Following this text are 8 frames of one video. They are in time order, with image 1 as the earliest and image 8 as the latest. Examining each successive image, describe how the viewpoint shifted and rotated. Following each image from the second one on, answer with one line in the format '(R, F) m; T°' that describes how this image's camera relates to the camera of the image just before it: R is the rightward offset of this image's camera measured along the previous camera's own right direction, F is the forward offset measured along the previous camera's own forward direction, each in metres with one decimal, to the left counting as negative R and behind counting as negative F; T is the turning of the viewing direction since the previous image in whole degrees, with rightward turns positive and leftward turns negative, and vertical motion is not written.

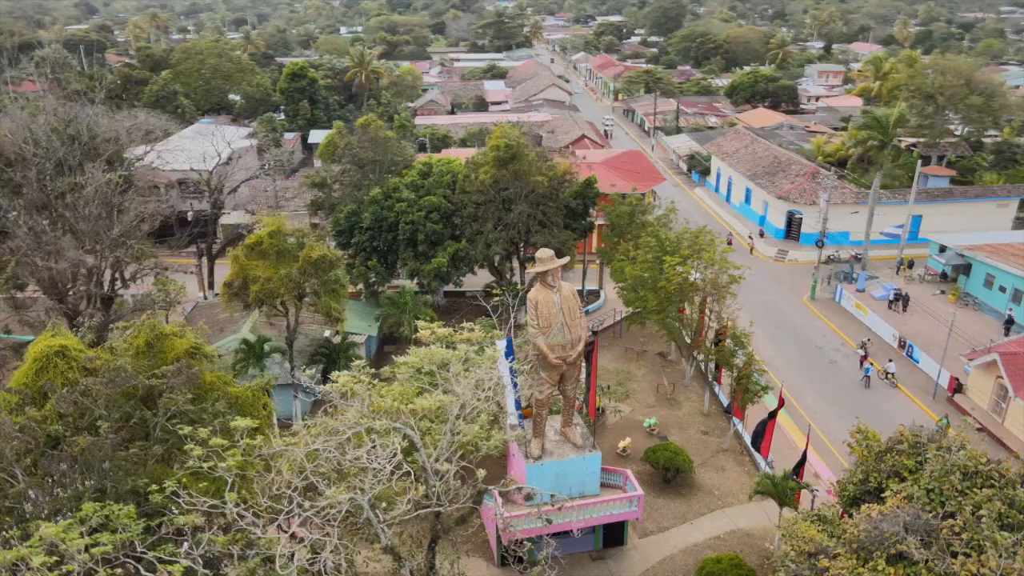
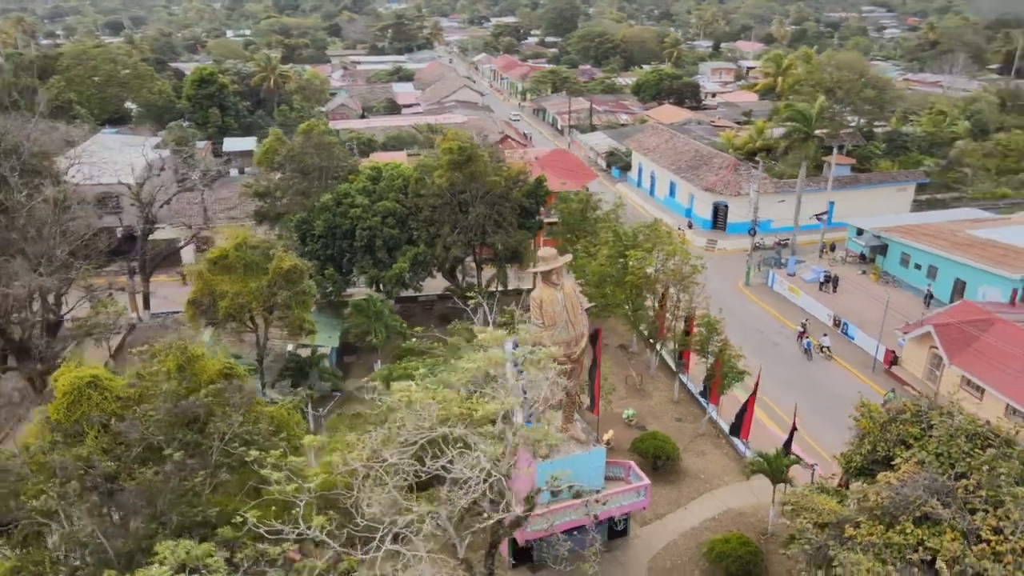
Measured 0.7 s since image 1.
(-1.9, +0.2) m; +7°
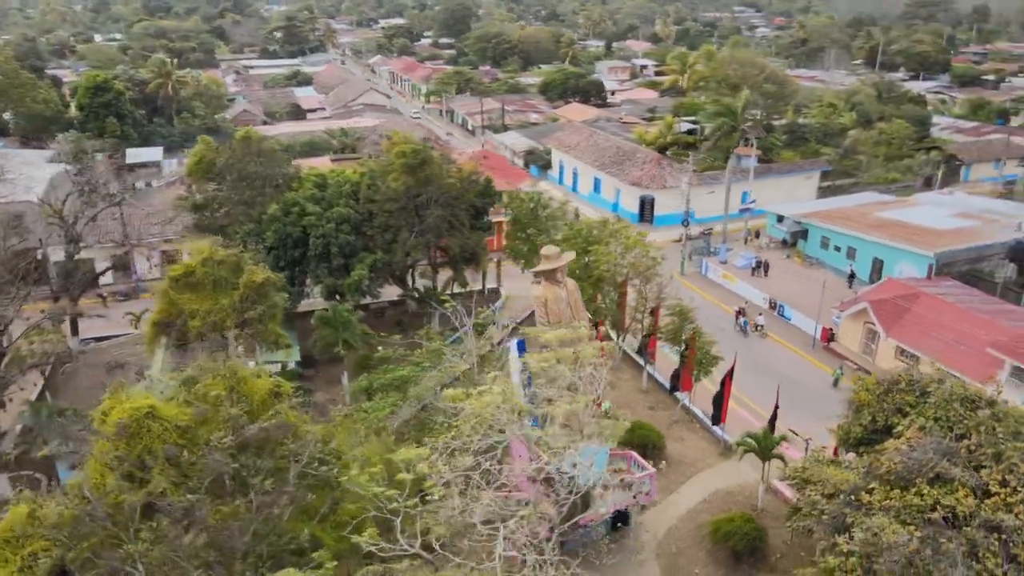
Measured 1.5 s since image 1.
(-2.0, +0.2) m; +8°
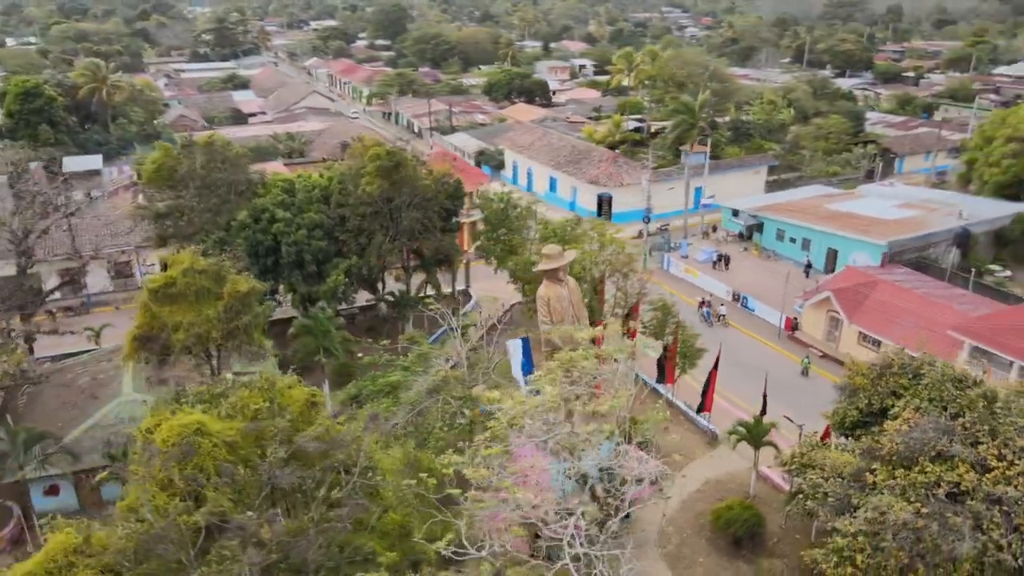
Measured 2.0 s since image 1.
(-1.2, +0.1) m; +5°
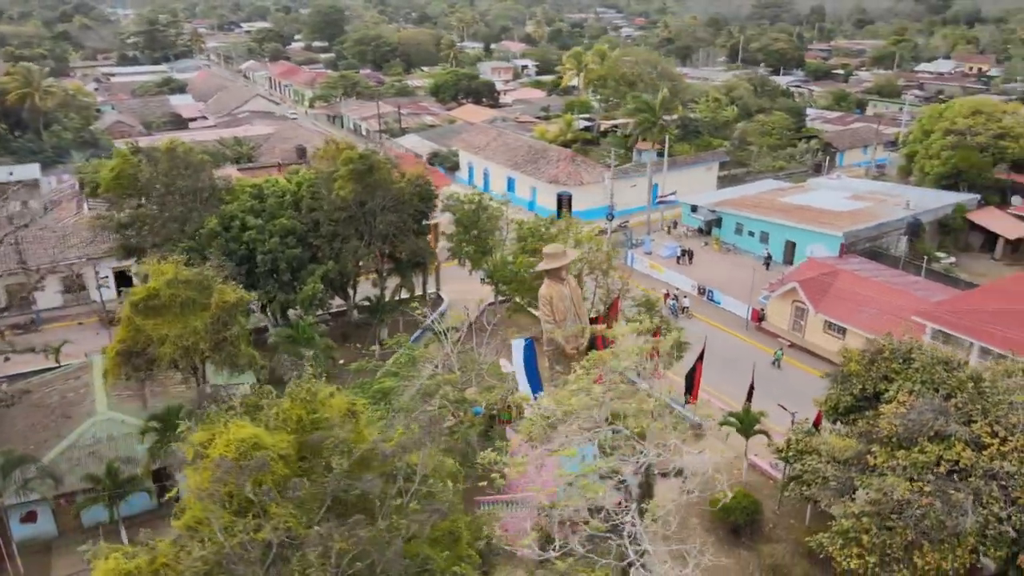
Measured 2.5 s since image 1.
(-1.1, +0.1) m; +4°
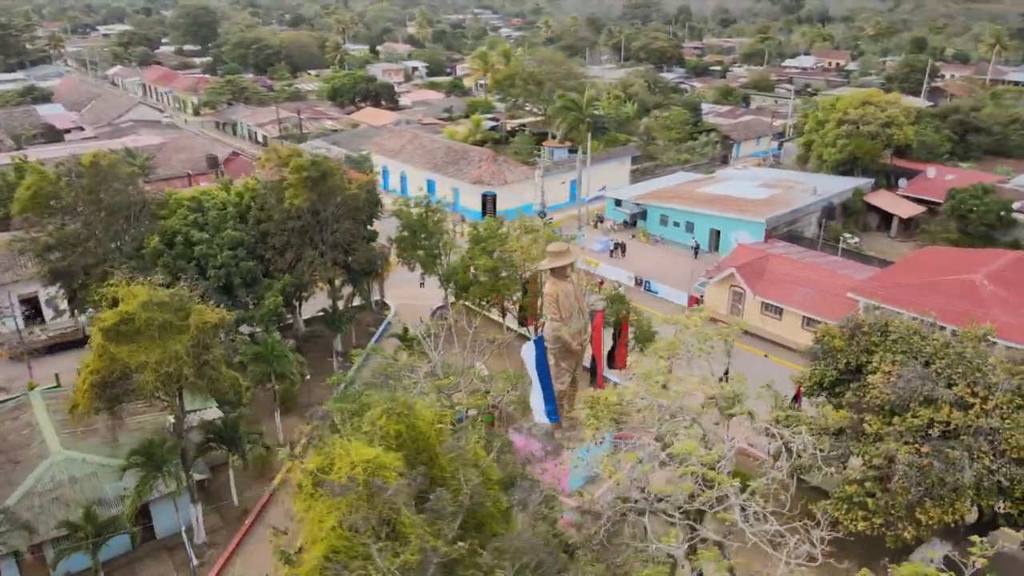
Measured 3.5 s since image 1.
(-2.2, +0.2) m; +9°
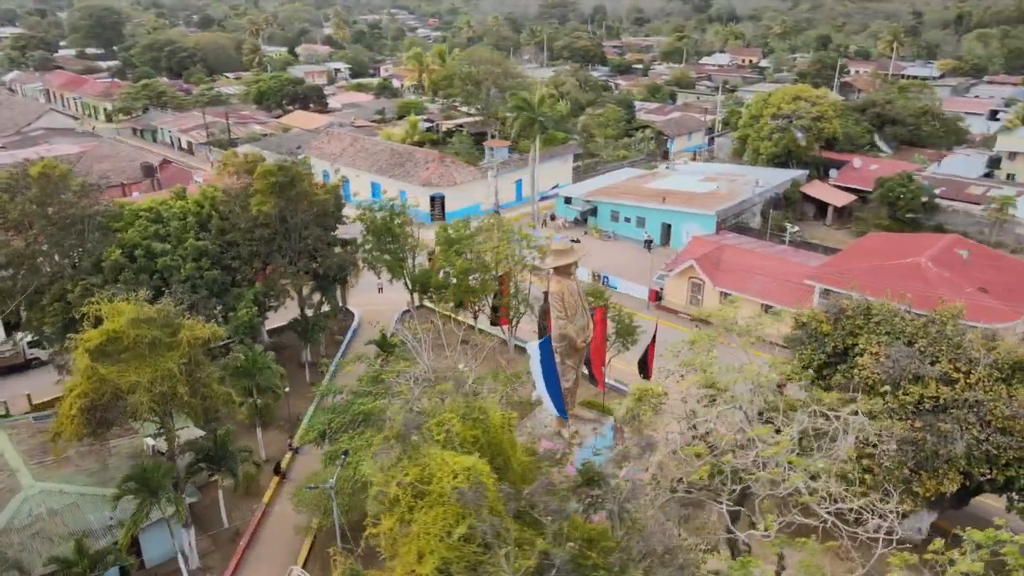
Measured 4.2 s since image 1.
(-1.5, +0.1) m; +6°
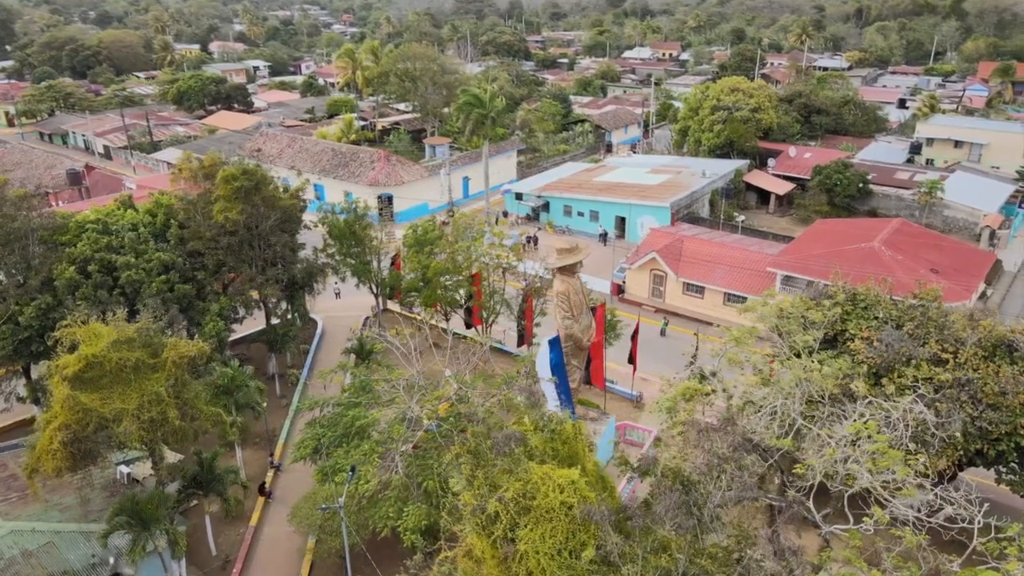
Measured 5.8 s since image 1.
(-1.5, +0.4) m; +6°
